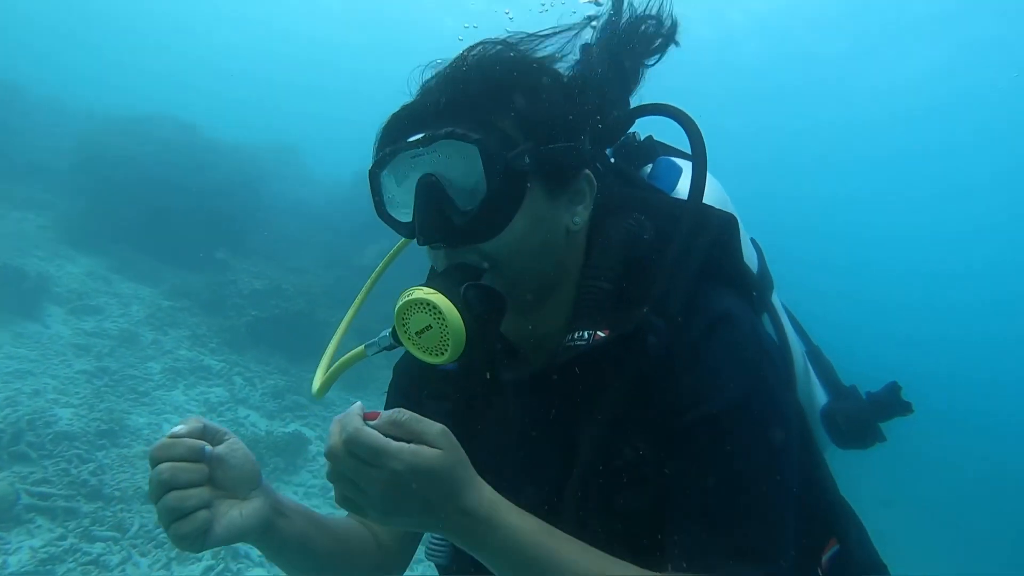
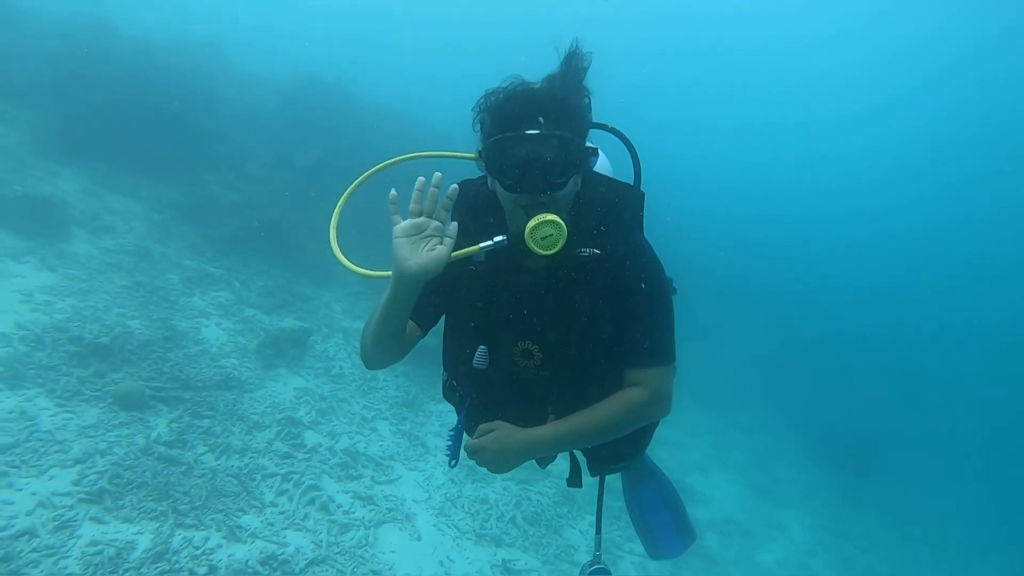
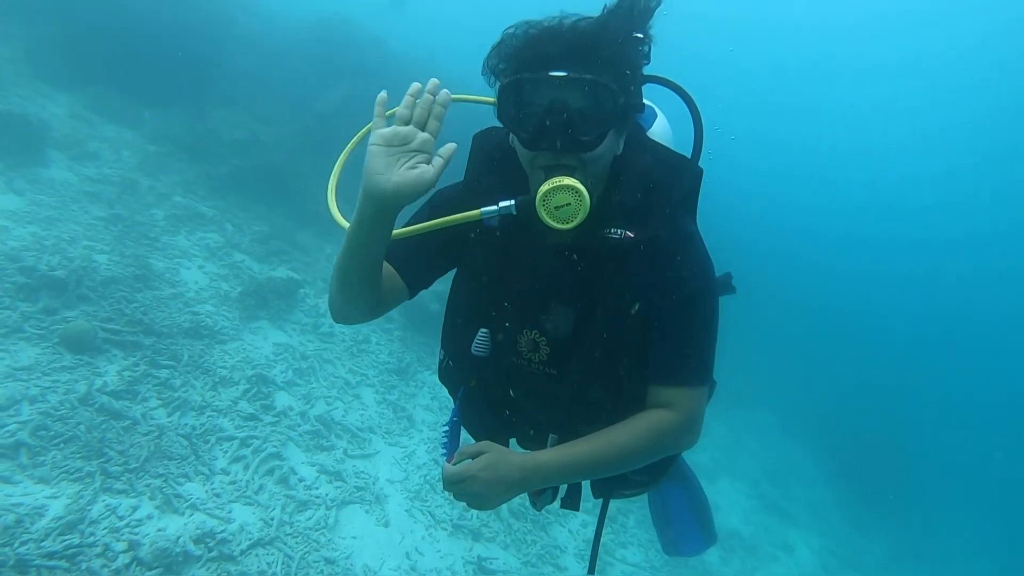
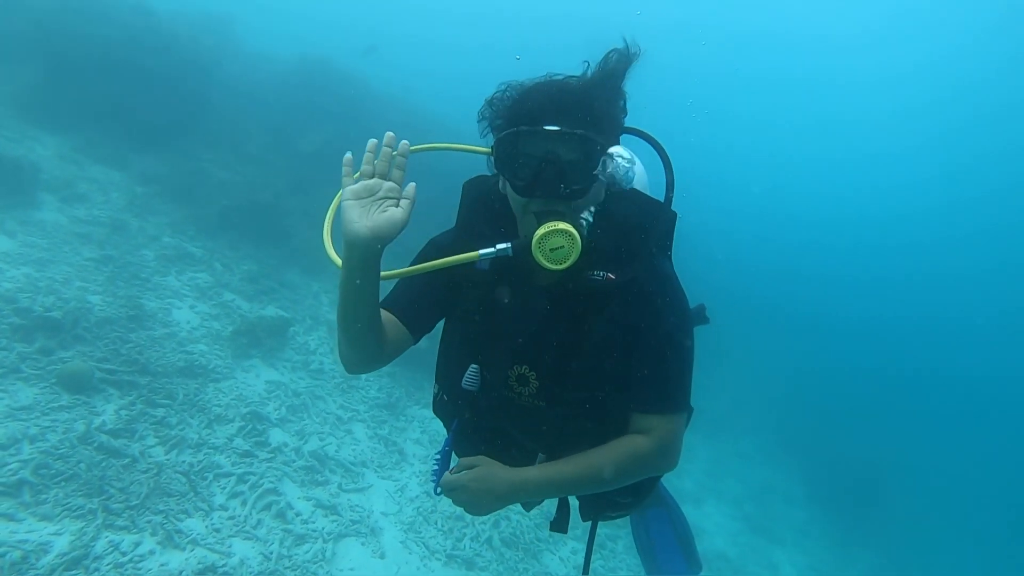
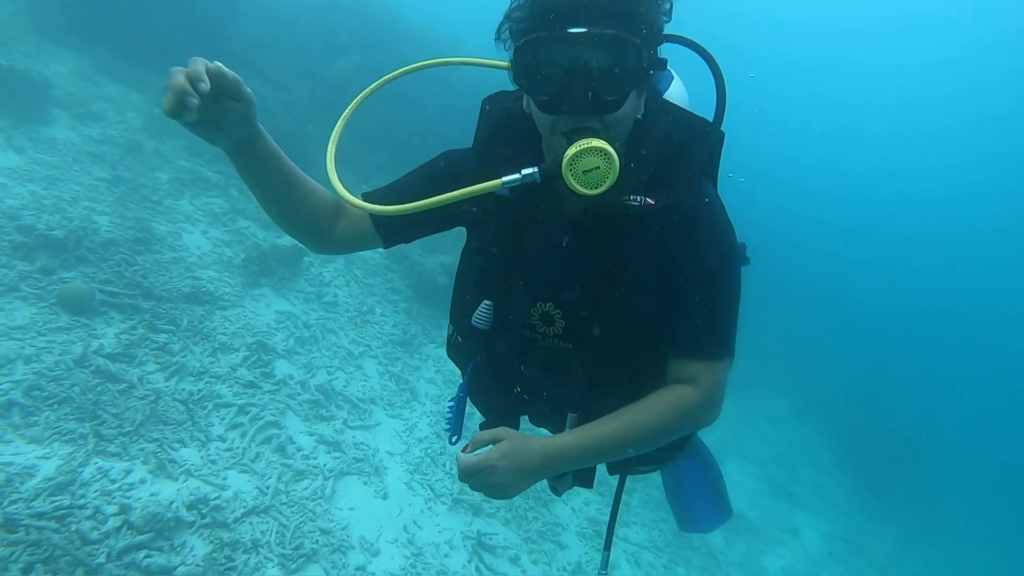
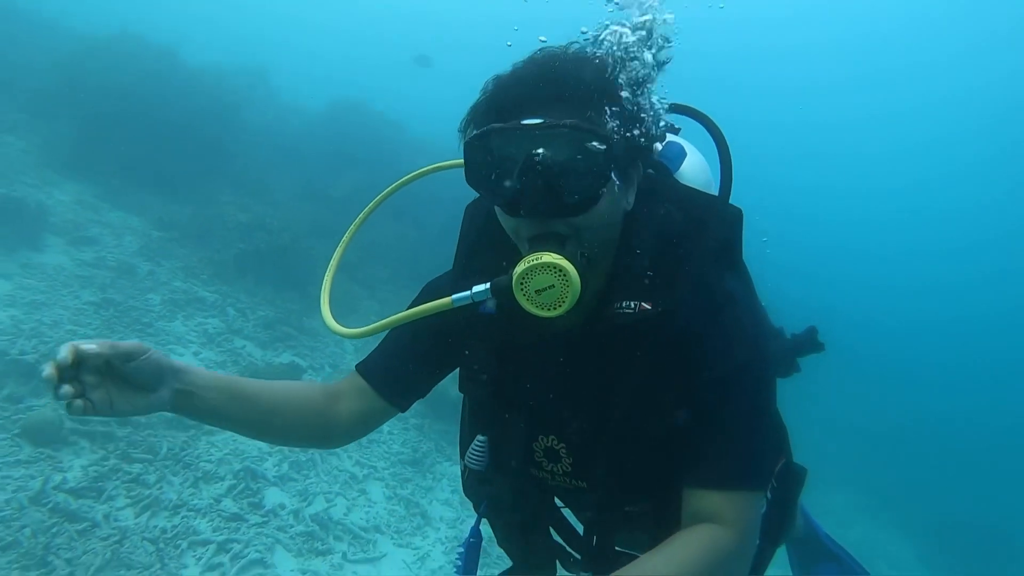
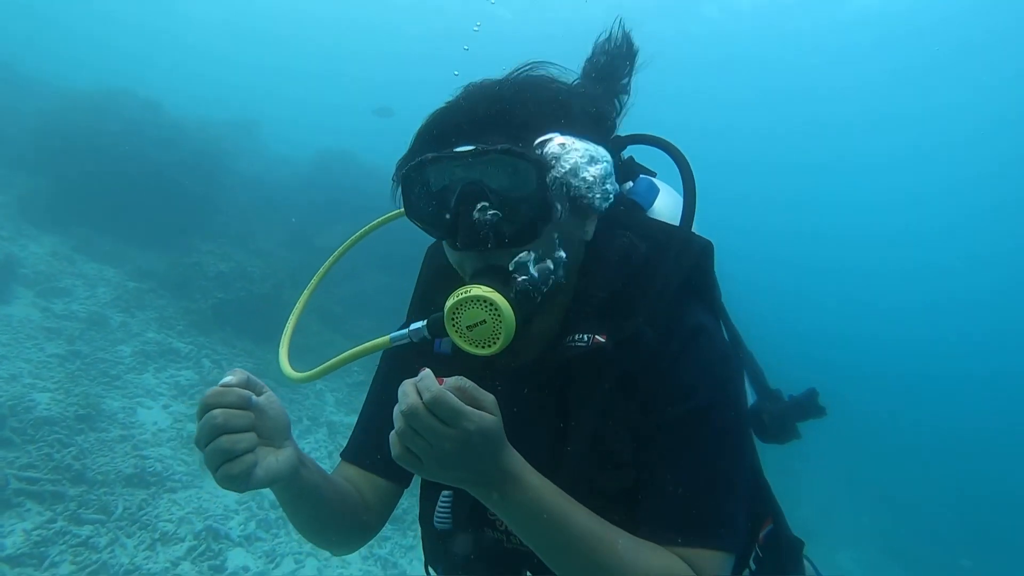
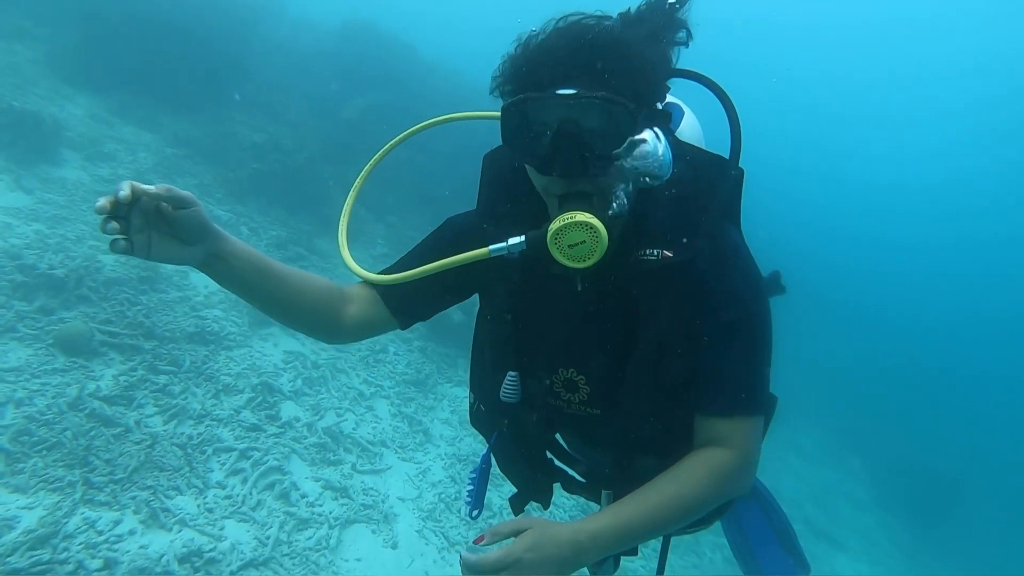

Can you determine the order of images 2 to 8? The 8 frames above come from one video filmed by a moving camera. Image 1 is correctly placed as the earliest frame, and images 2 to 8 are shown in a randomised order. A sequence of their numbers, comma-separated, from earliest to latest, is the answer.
7, 6, 8, 5, 3, 4, 2
